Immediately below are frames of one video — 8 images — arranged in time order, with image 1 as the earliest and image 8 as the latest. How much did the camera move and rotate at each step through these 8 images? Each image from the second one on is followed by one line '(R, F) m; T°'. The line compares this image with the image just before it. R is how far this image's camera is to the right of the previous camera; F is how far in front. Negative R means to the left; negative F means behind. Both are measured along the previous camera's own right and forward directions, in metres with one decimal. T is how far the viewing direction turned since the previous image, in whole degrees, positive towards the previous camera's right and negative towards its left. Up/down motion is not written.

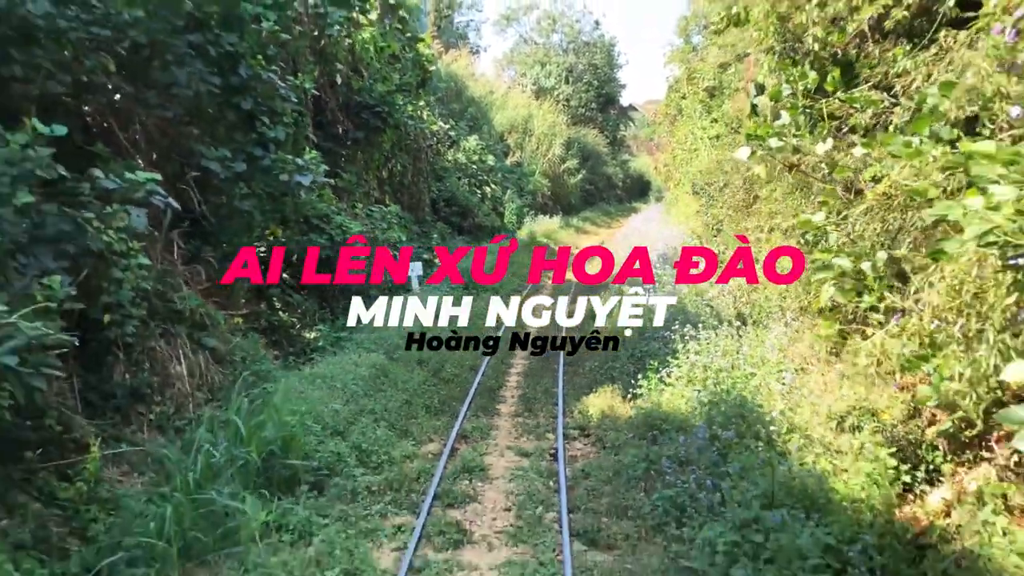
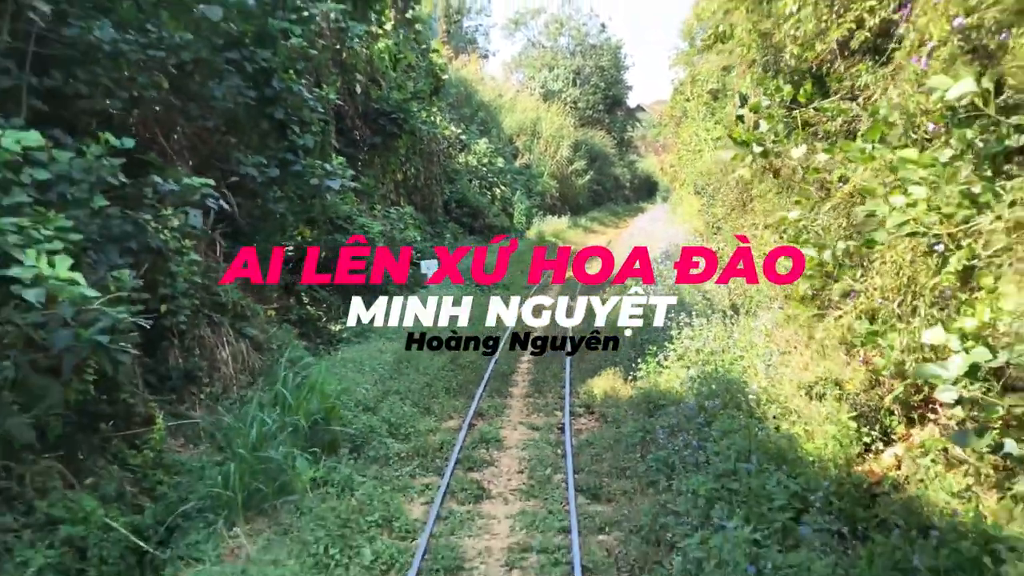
(0.0, -0.8) m; -1°
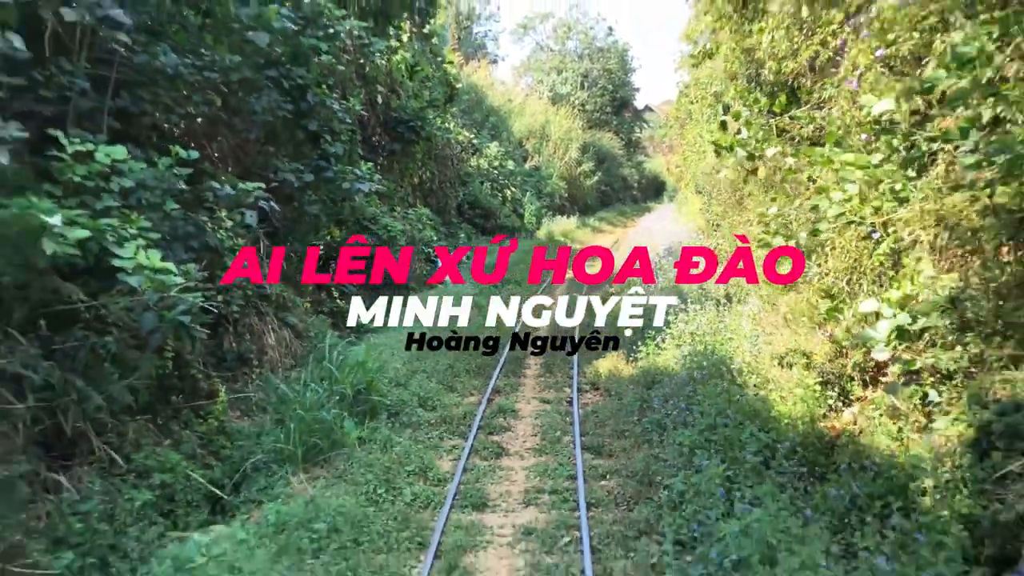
(0.0, -1.0) m; -1°
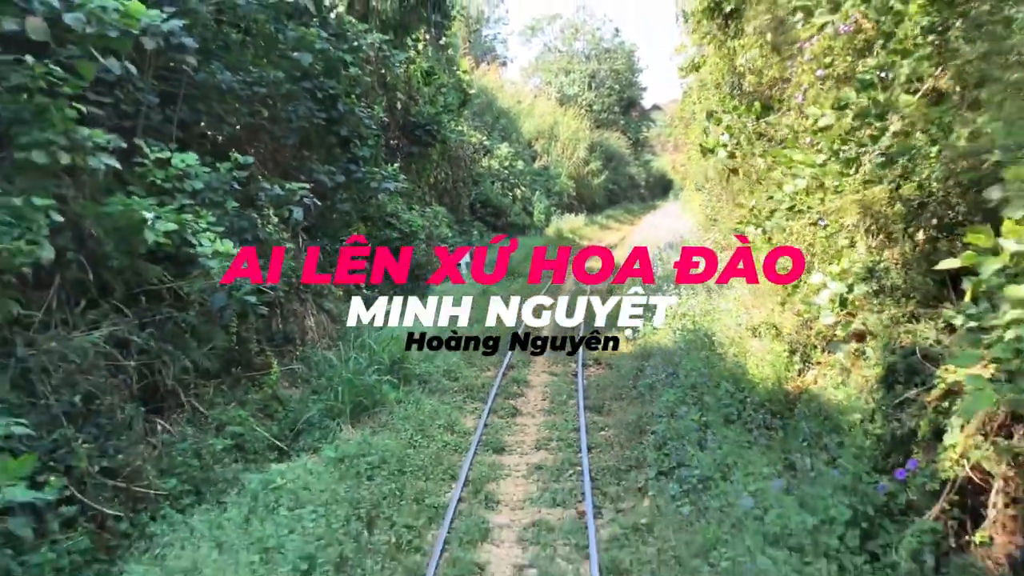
(0.0, -1.2) m; -1°
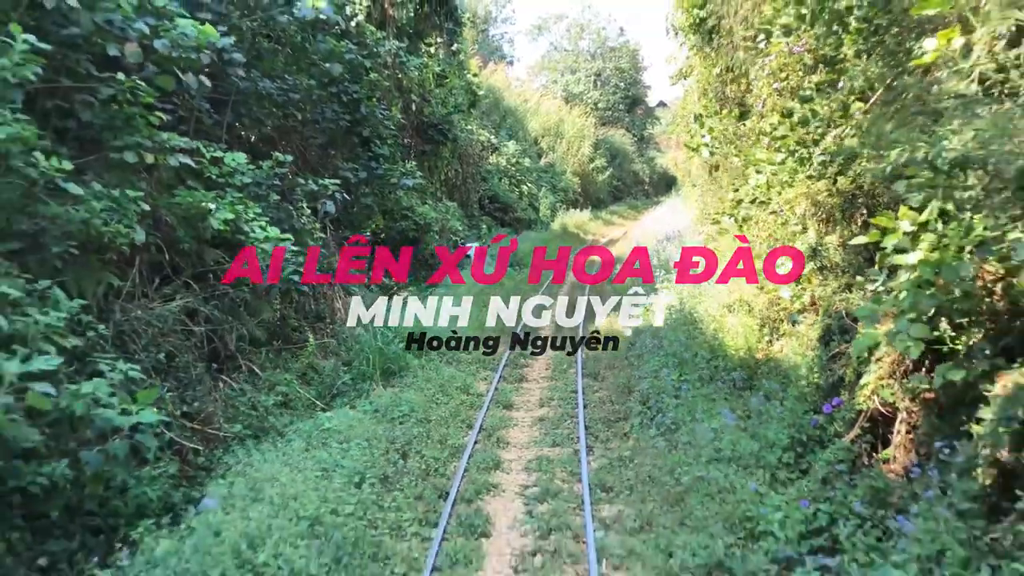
(0.0, -1.2) m; 0°
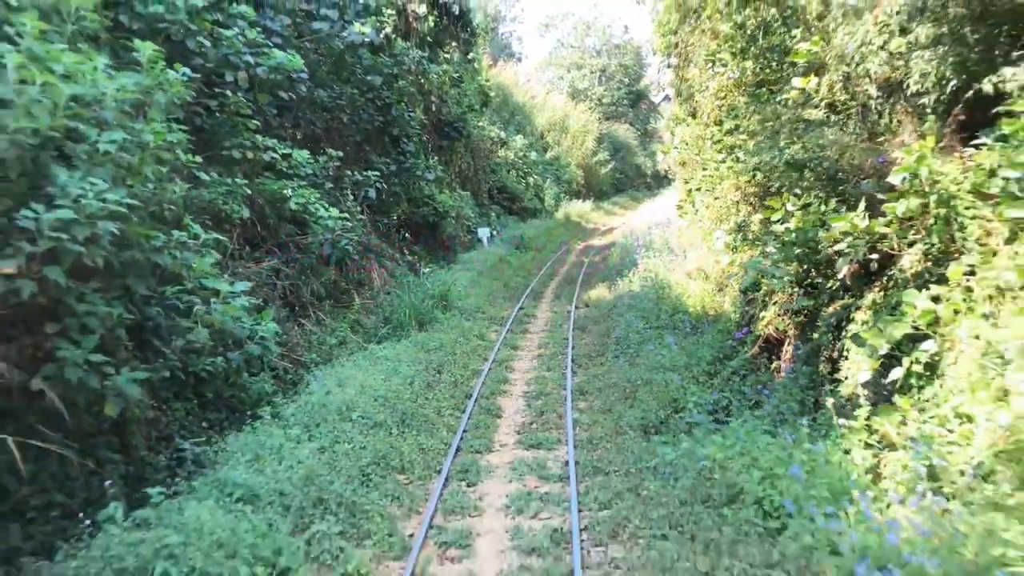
(0.0, -2.5) m; 0°
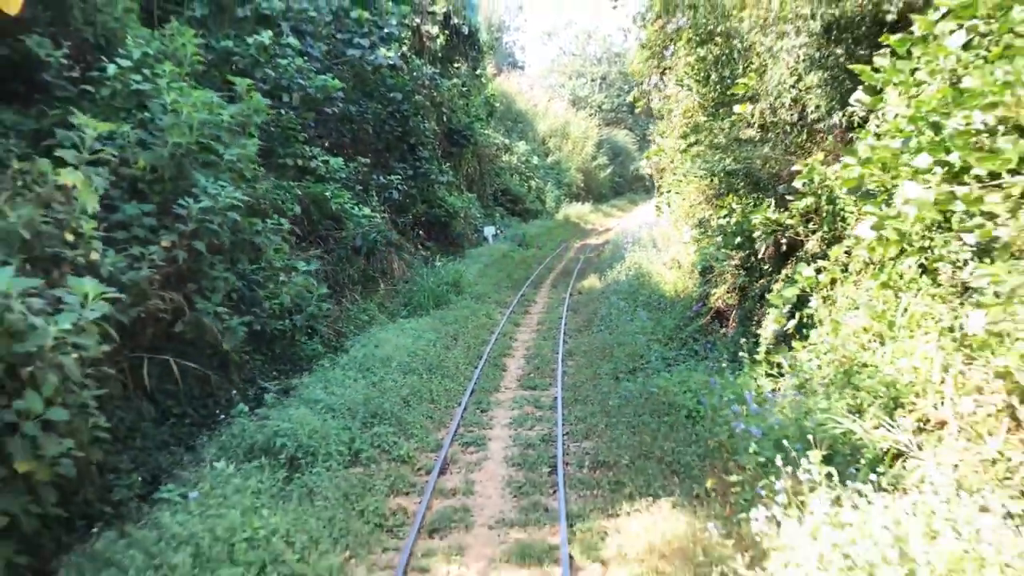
(0.0, -2.1) m; 0°
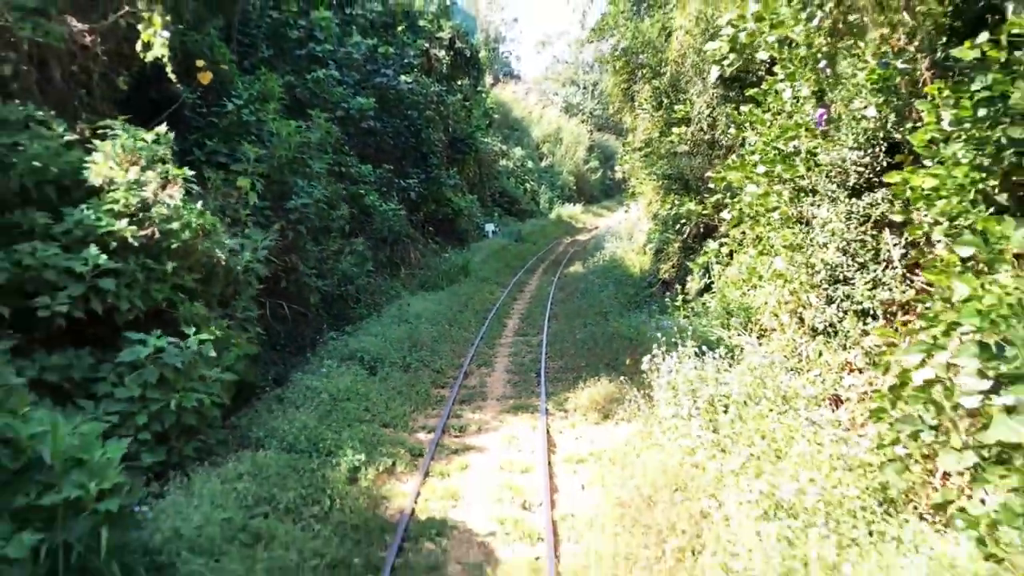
(0.0, -3.4) m; 0°
